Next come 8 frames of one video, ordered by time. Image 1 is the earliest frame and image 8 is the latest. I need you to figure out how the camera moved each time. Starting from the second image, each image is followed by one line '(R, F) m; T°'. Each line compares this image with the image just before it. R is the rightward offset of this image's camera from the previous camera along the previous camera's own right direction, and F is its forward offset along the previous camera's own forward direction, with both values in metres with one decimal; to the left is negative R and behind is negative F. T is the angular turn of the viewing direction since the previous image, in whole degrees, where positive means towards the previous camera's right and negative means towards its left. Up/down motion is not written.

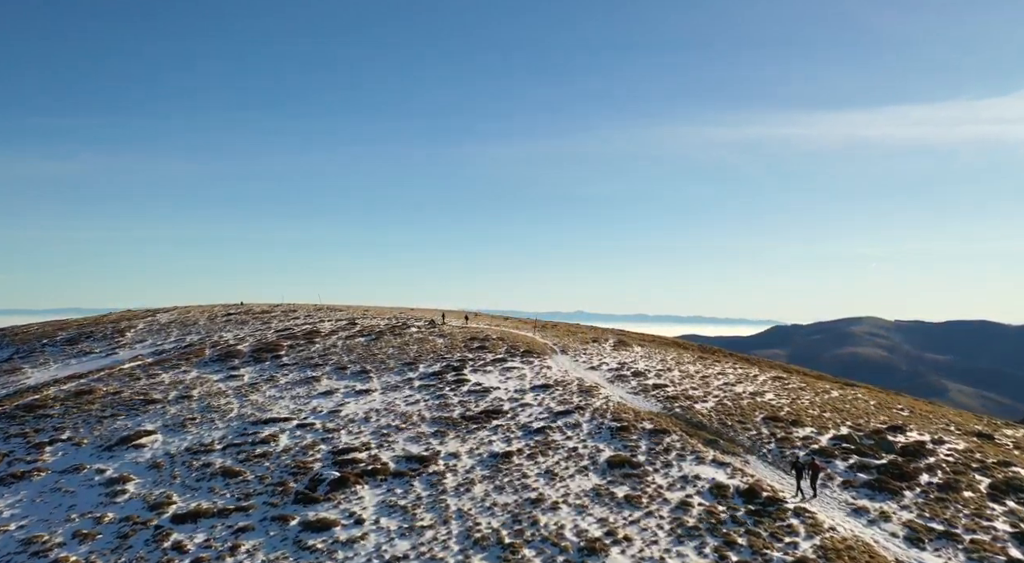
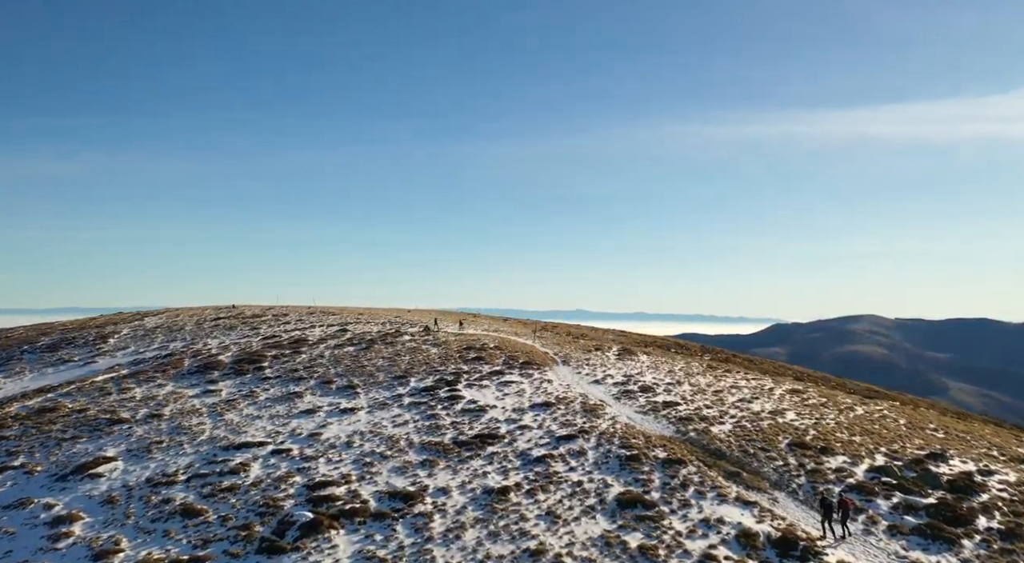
(+0.1, +2.2) m; 0°
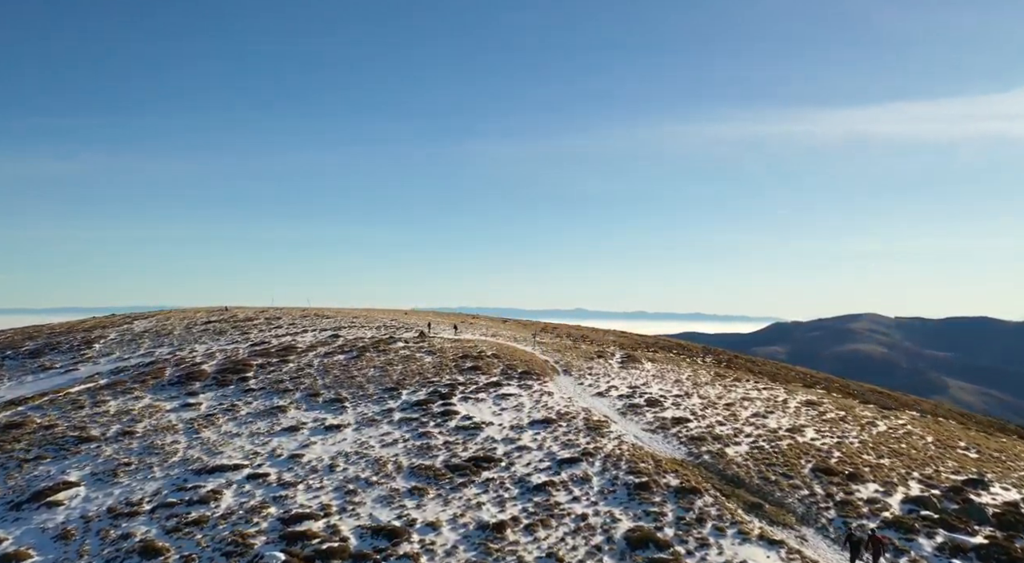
(+0.1, +1.8) m; 0°
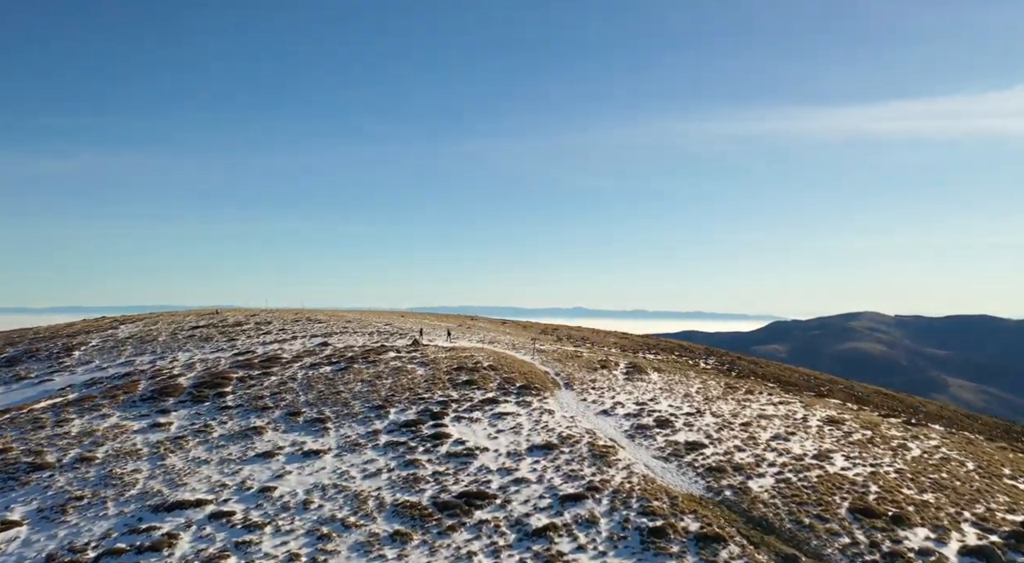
(+0.1, +2.2) m; 0°
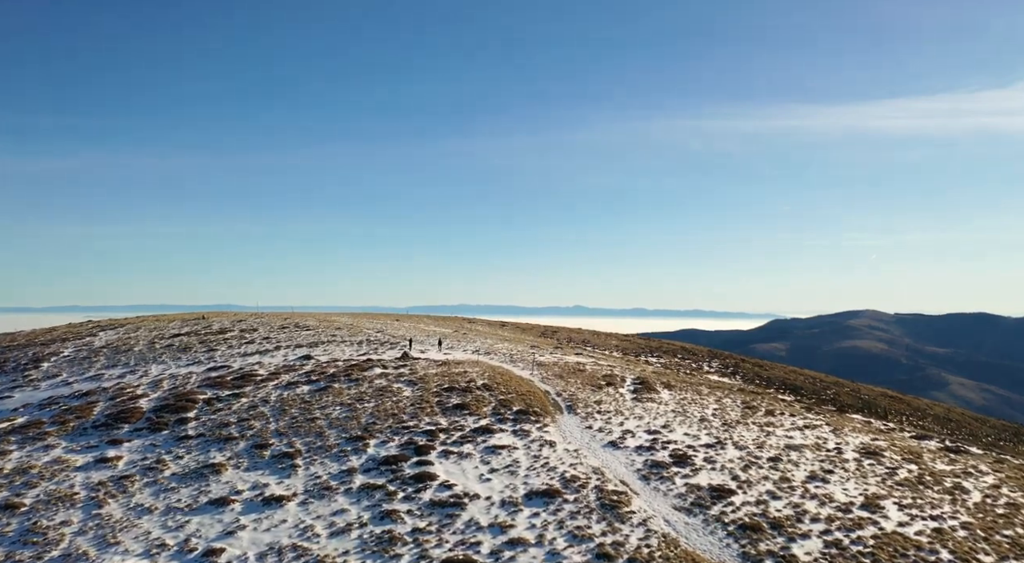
(+0.1, +3.1) m; 0°
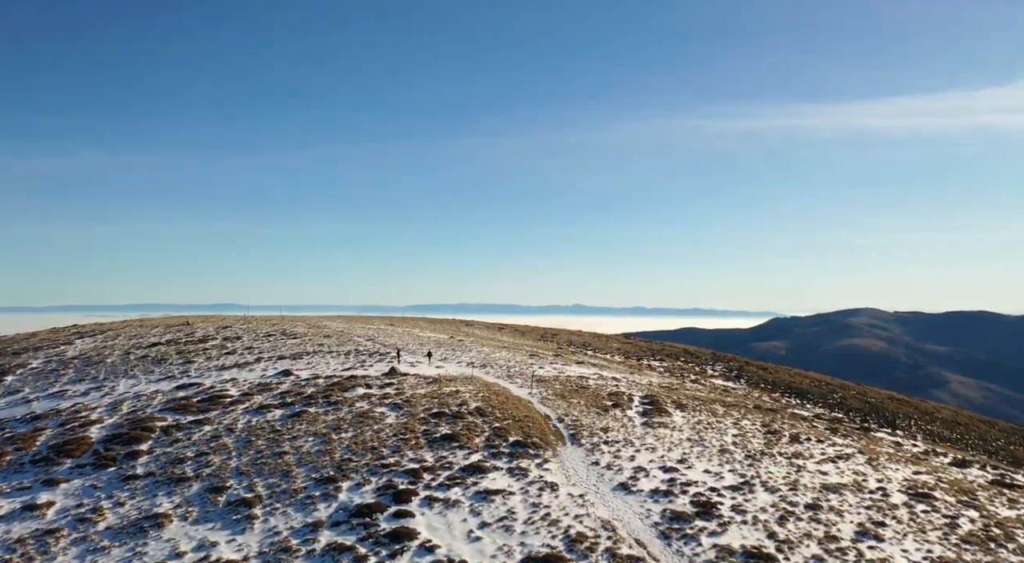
(+0.1, +3.1) m; 0°
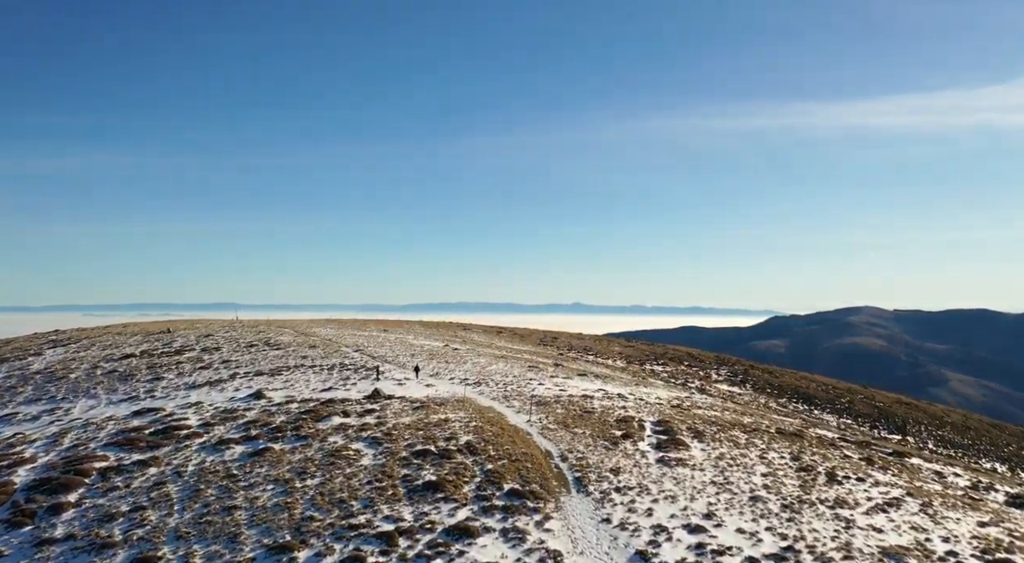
(+0.1, +3.6) m; 0°
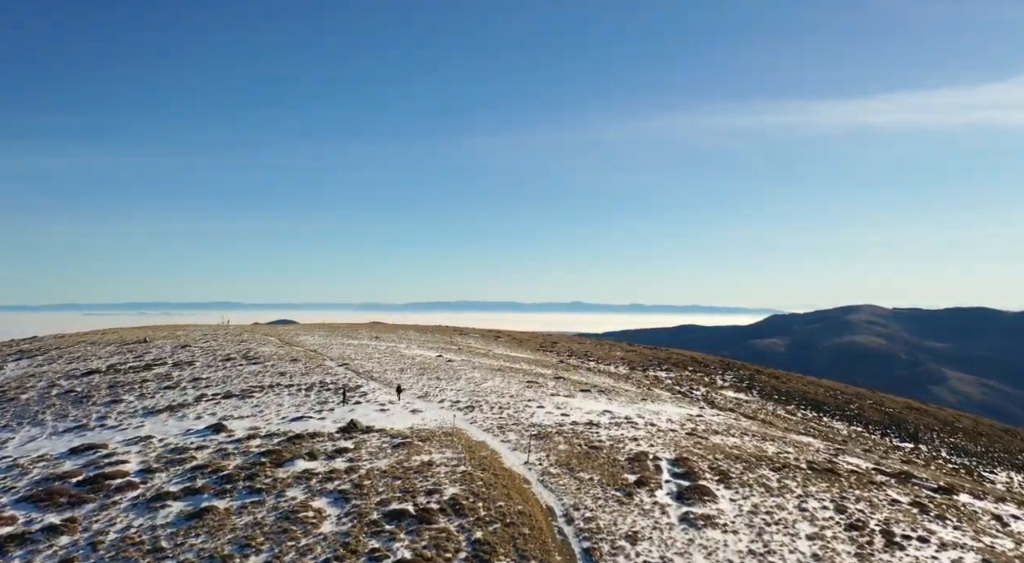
(+0.2, +4.0) m; 0°
